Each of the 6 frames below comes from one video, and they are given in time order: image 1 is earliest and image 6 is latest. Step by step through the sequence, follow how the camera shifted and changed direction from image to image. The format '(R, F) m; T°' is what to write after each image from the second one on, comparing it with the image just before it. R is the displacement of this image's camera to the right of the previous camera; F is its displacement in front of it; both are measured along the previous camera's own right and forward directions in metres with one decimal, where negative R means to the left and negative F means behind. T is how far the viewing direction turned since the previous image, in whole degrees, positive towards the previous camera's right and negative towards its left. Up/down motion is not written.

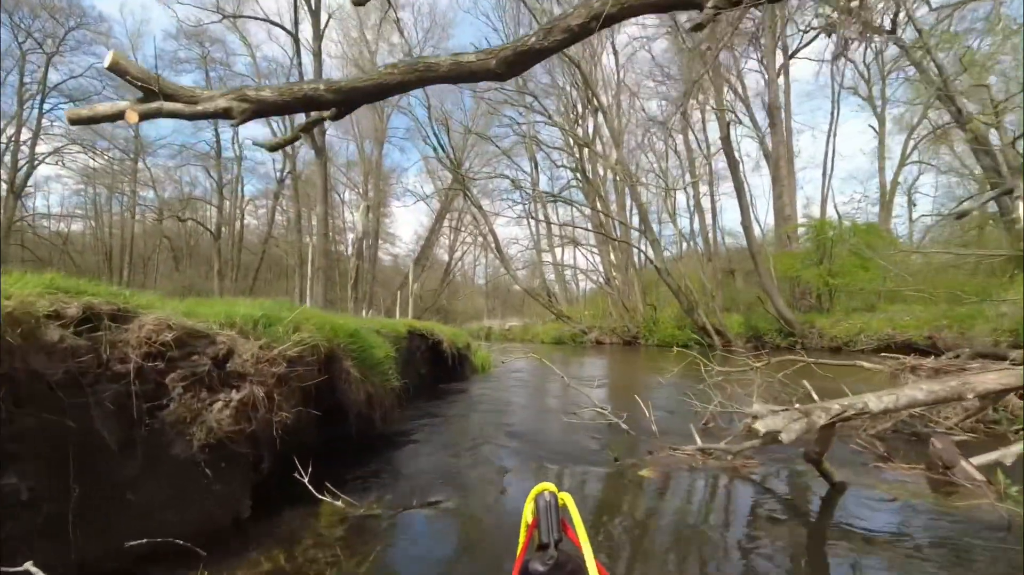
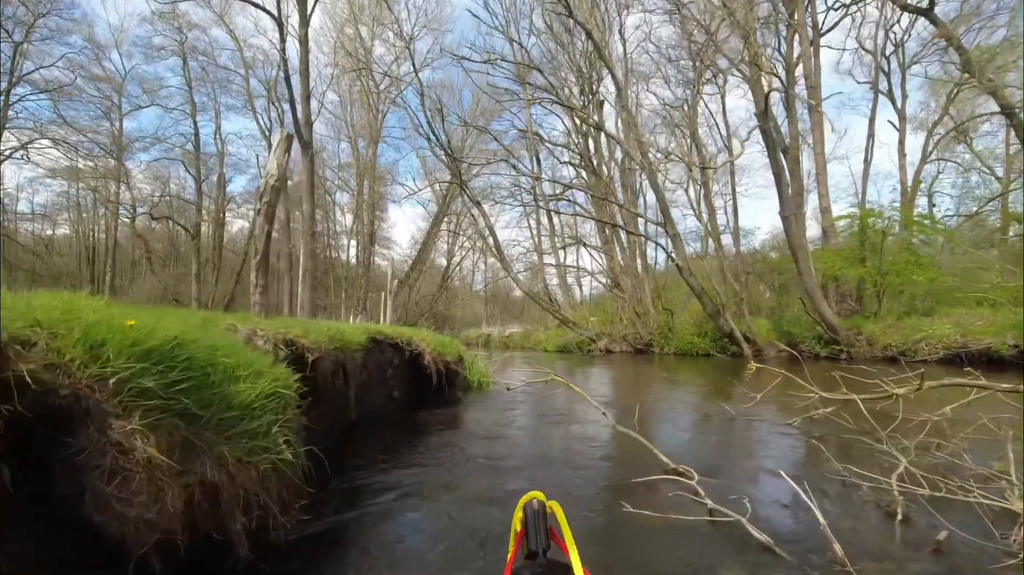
(0.0, +1.0) m; 0°
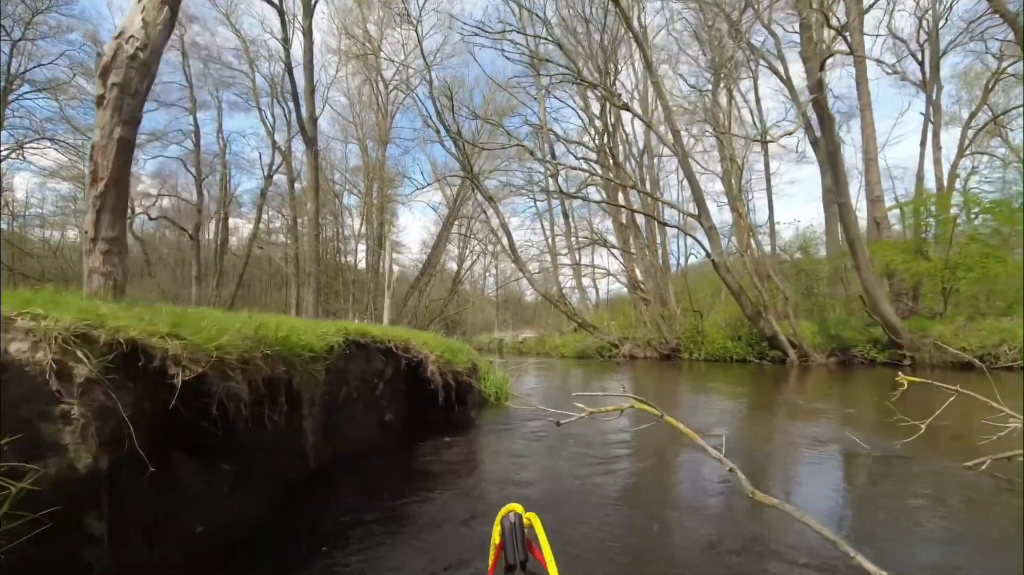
(-0.1, +0.7) m; -1°
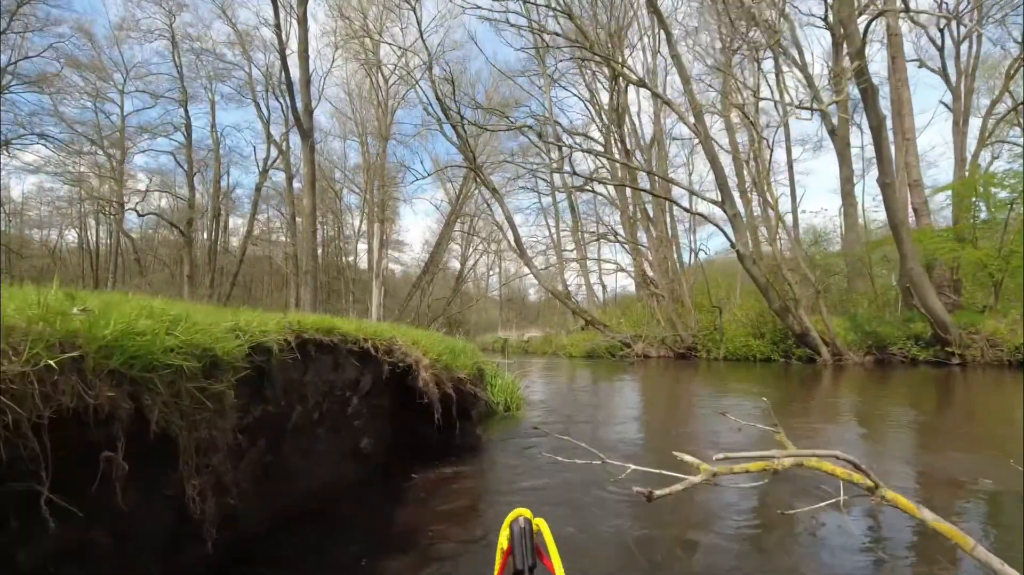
(0.0, +0.5) m; 0°
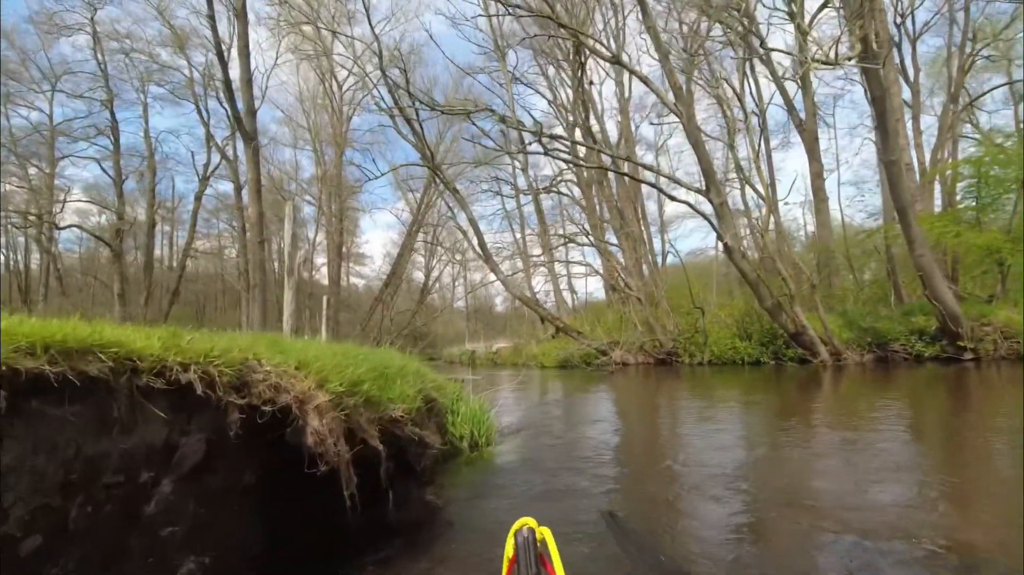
(0.0, +0.7) m; +4°
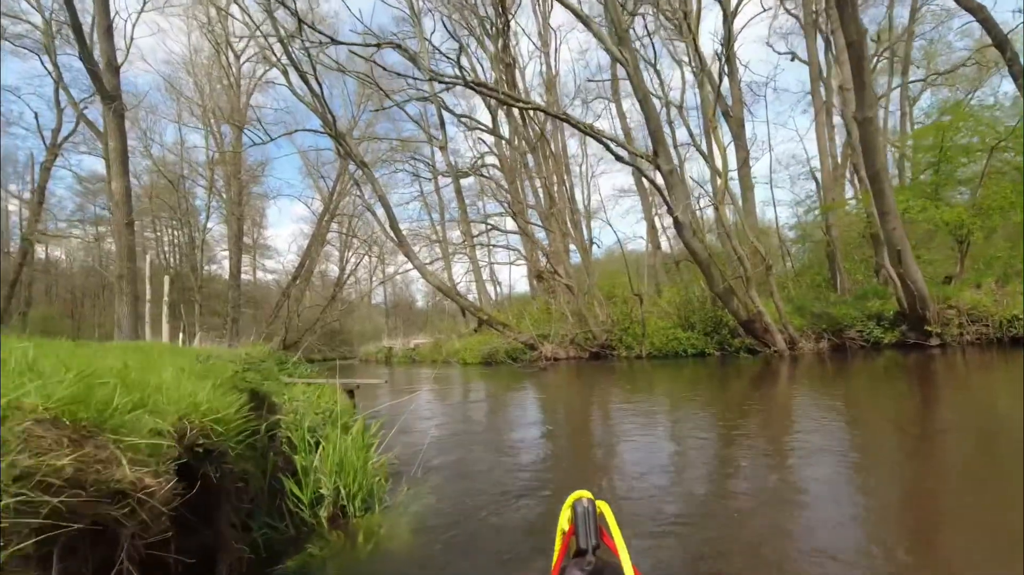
(+0.1, +0.9) m; +8°
